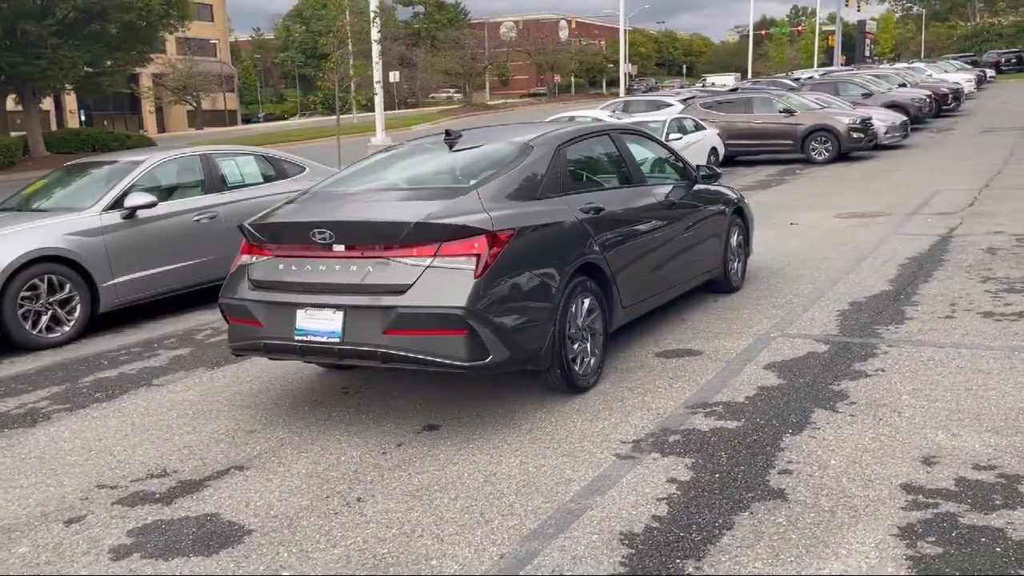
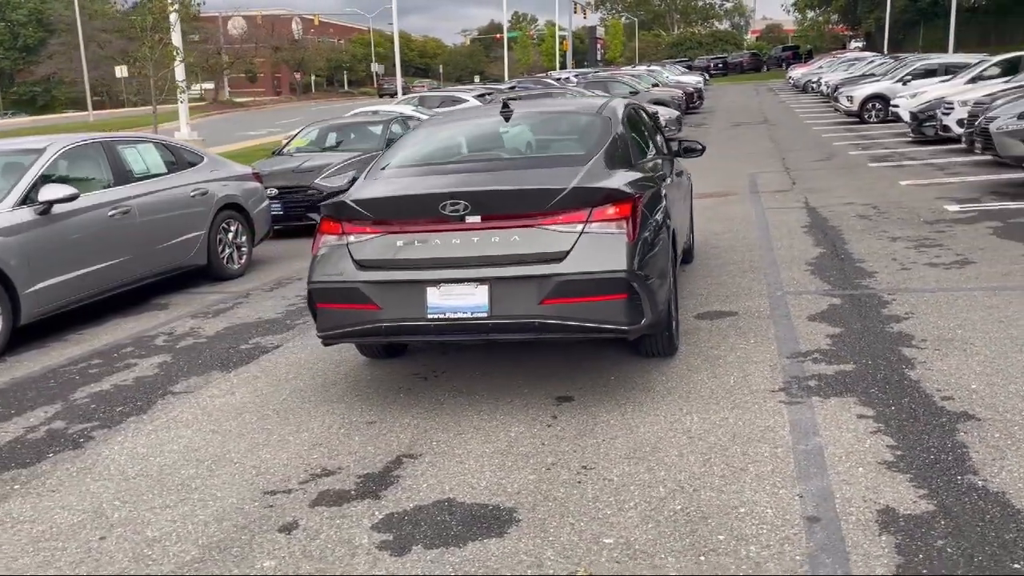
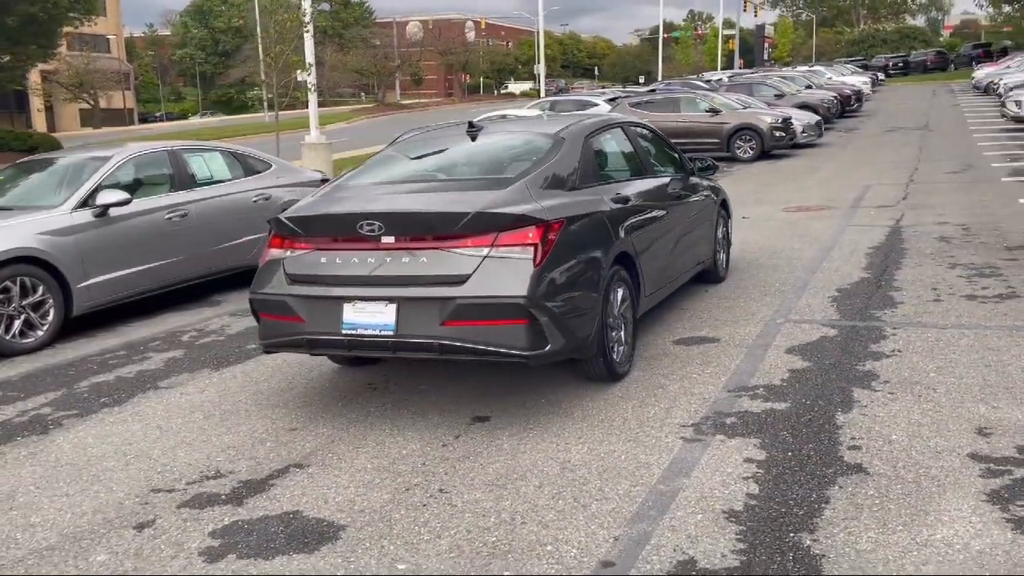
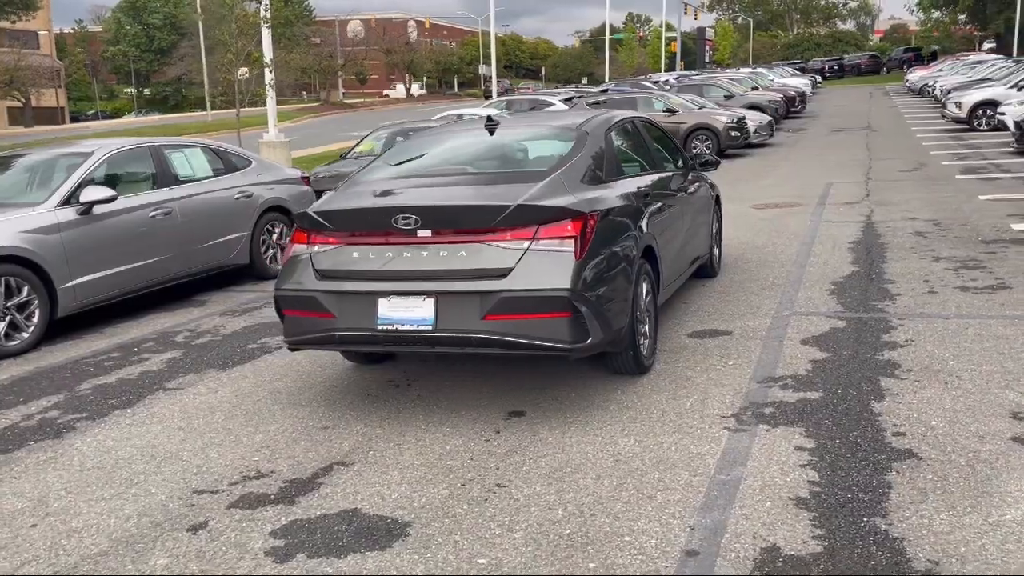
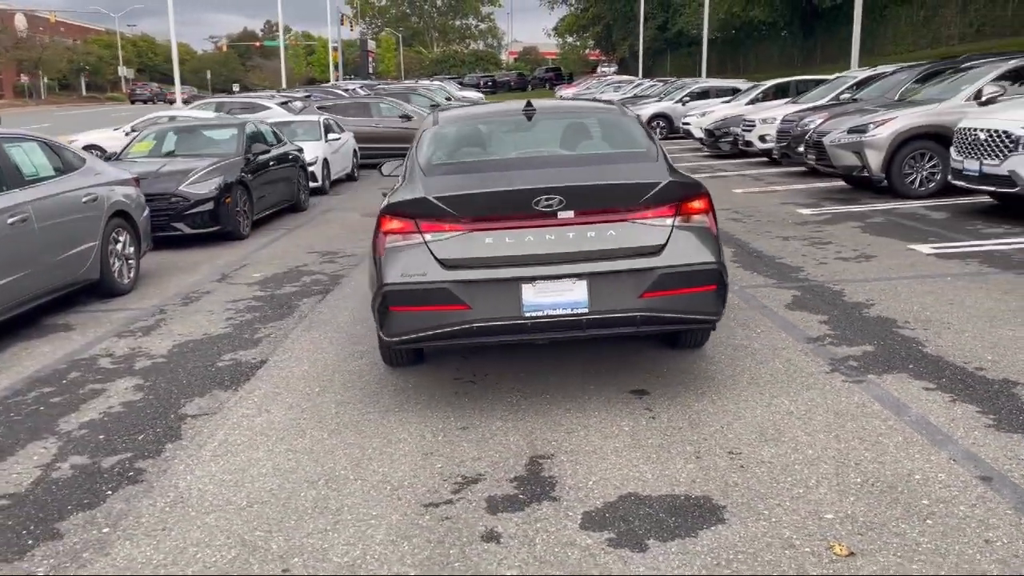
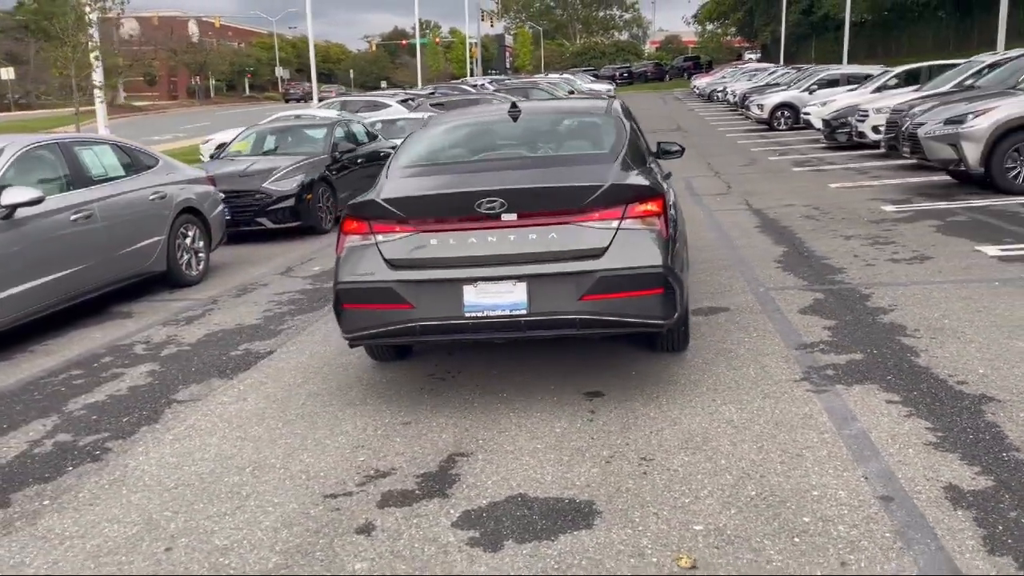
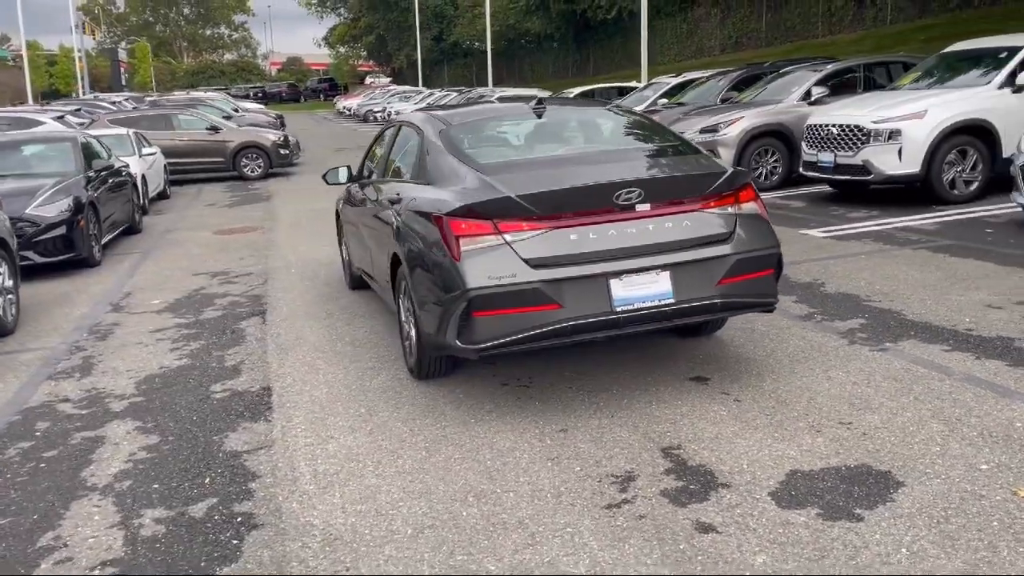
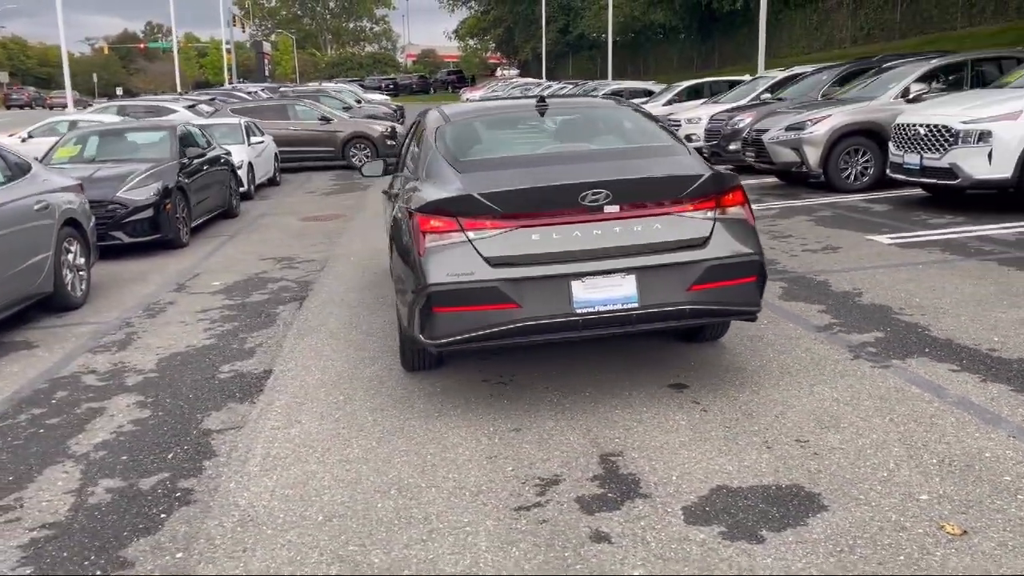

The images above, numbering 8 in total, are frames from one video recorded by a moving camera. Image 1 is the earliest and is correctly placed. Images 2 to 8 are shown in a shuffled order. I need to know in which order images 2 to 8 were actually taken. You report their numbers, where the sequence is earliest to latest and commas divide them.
3, 4, 2, 6, 5, 8, 7
